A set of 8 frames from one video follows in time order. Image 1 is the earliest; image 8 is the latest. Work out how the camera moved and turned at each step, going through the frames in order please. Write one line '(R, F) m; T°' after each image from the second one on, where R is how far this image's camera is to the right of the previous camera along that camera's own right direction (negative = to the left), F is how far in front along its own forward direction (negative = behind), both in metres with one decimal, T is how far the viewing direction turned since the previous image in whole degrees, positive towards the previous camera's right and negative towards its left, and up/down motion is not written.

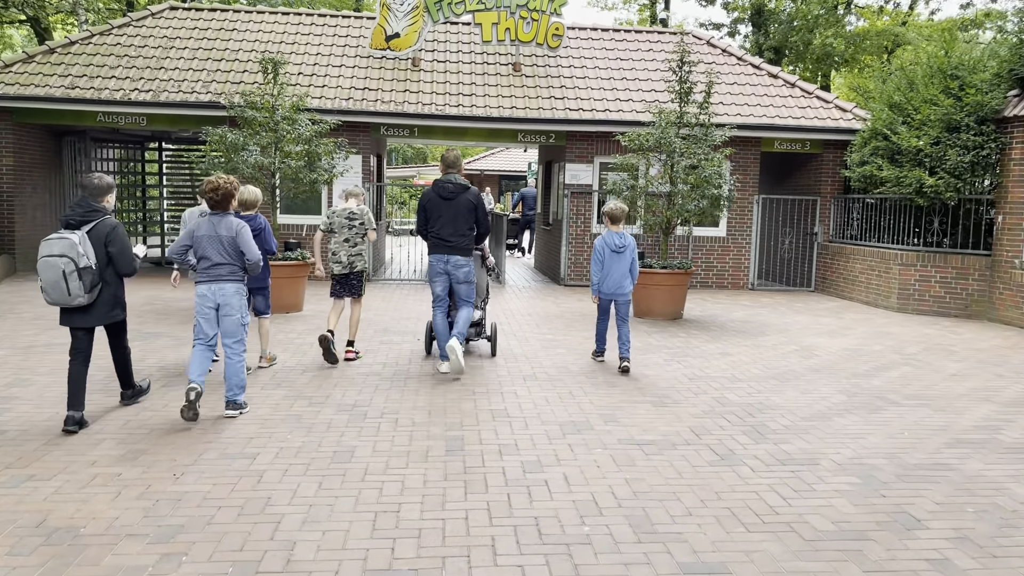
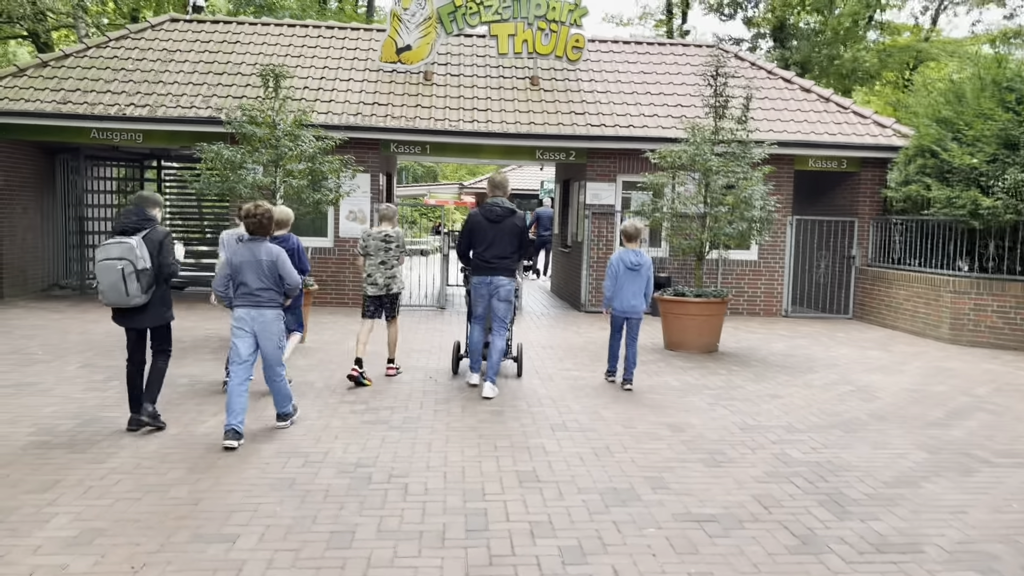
(-0.1, +0.9) m; -1°
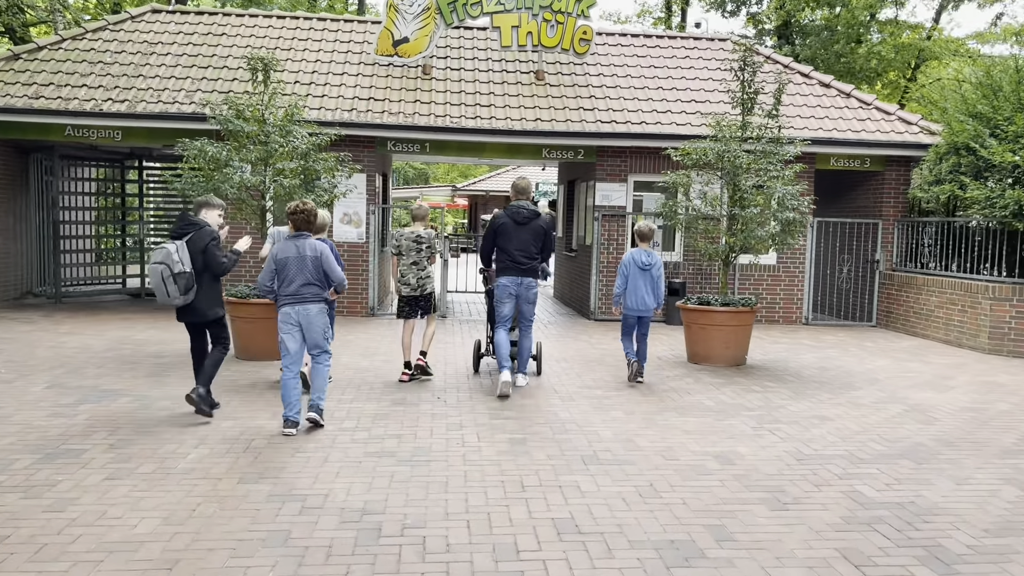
(-0.2, +0.8) m; +1°
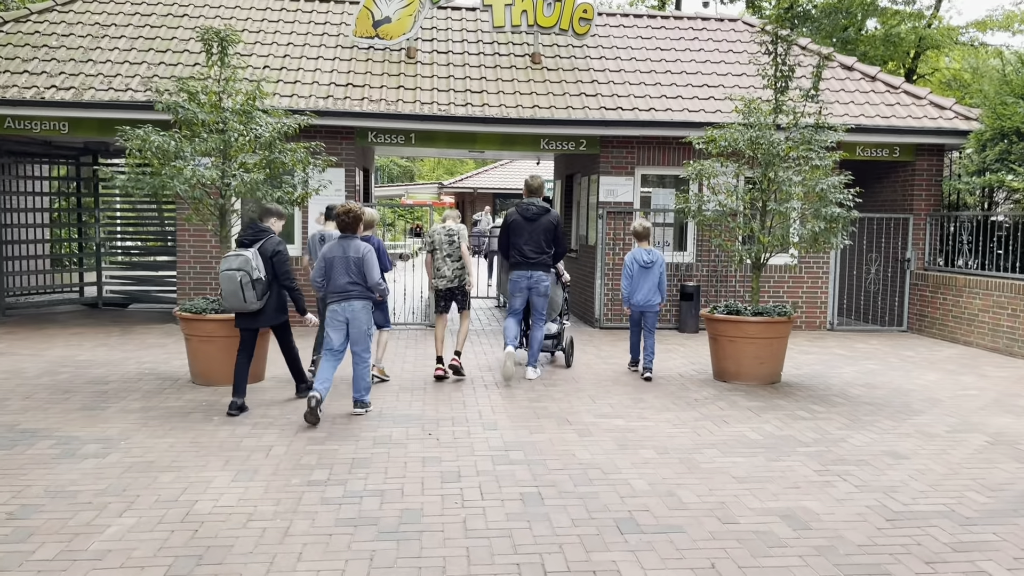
(-0.1, +1.3) m; +1°
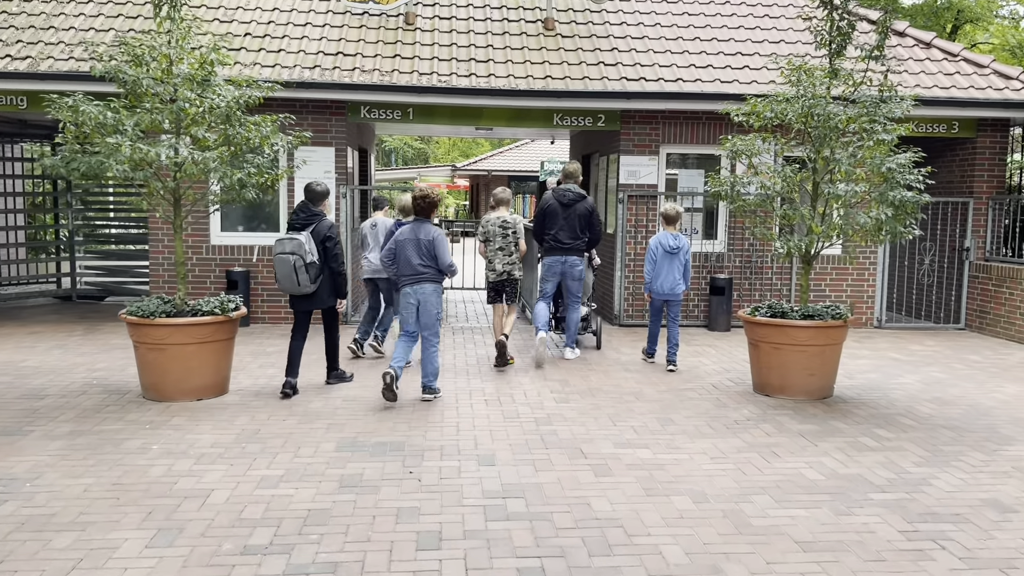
(+0.1, +1.2) m; -1°
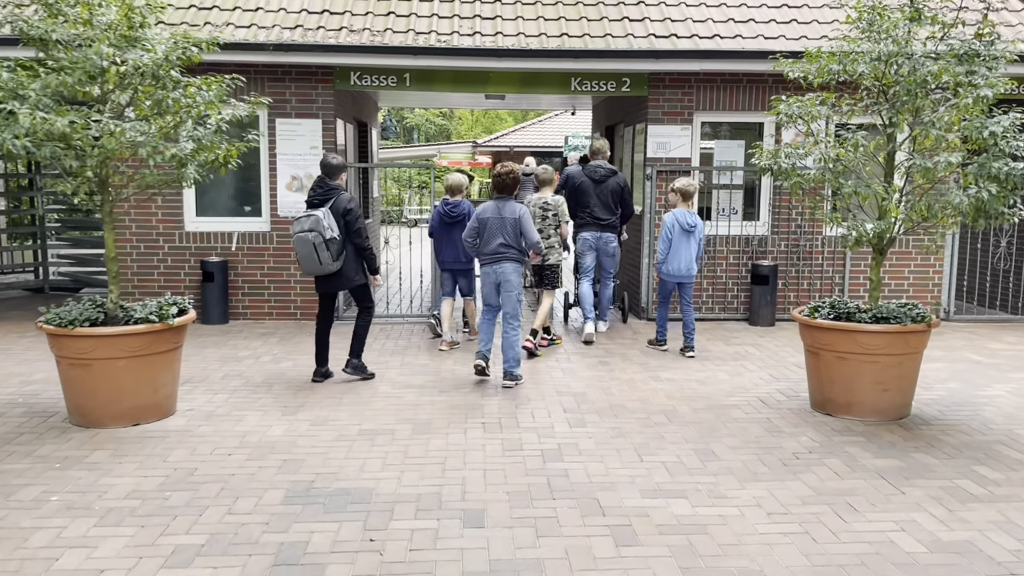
(+0.2, +1.3) m; -2°
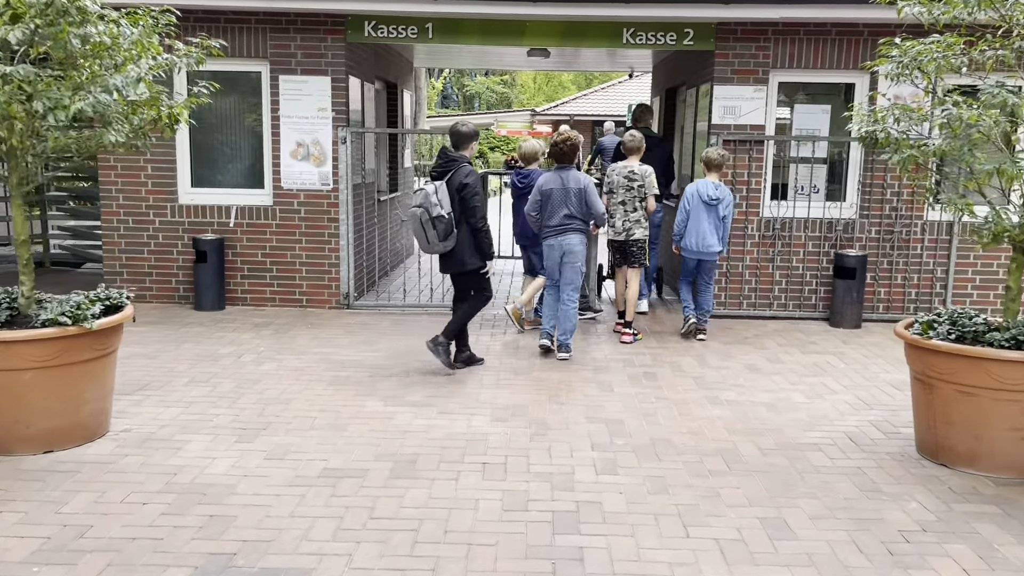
(+0.3, +1.3) m; -4°
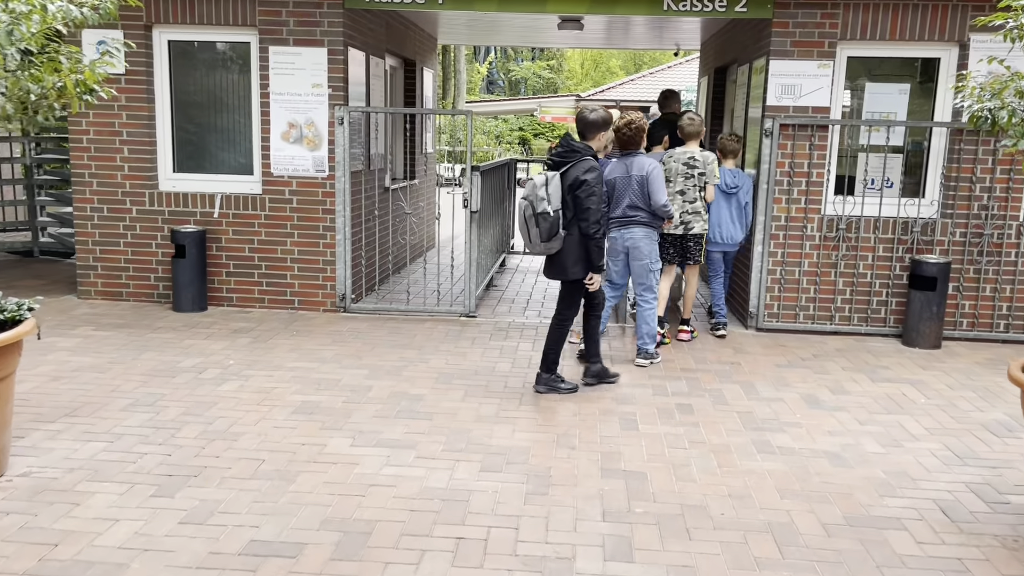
(+0.2, +1.0) m; -3°
